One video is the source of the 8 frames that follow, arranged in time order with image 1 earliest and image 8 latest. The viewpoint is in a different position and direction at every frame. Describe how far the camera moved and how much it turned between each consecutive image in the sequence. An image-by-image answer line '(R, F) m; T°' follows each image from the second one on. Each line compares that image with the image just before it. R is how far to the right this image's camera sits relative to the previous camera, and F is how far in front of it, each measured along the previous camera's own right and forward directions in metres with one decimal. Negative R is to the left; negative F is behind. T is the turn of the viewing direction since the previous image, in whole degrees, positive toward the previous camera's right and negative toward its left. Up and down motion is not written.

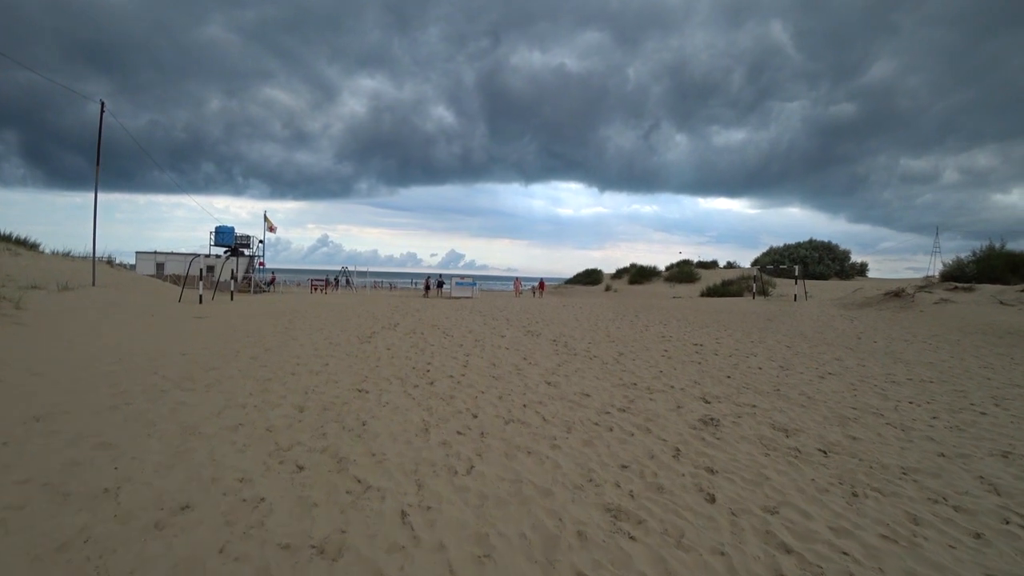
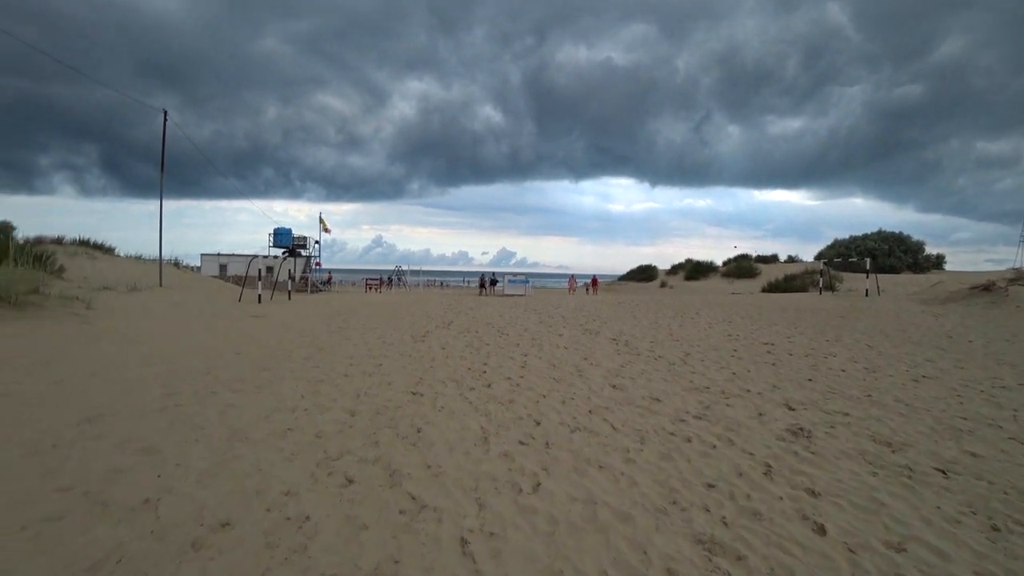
(-0.1, +0.5) m; -5°
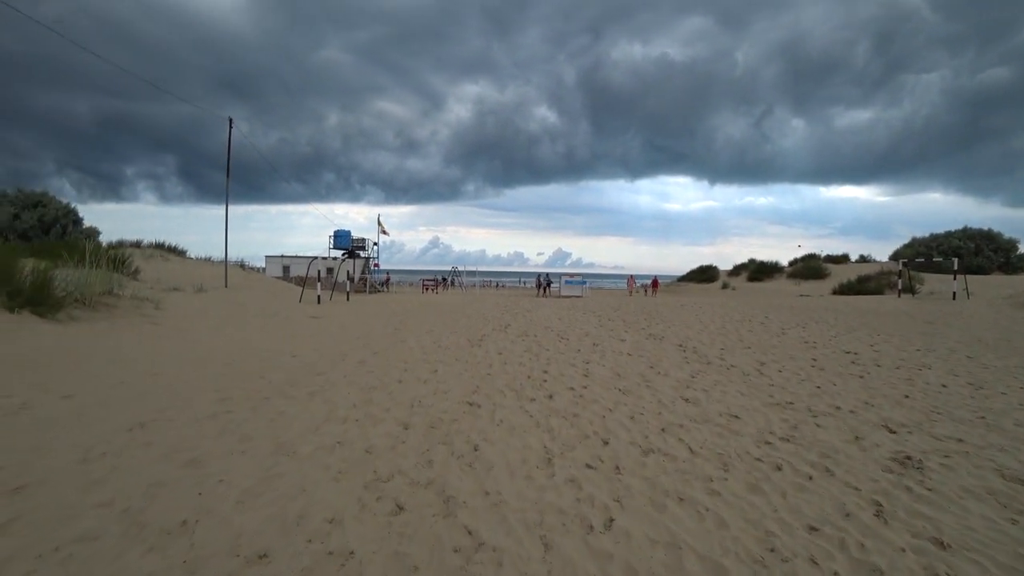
(-0.1, +0.4) m; -5°
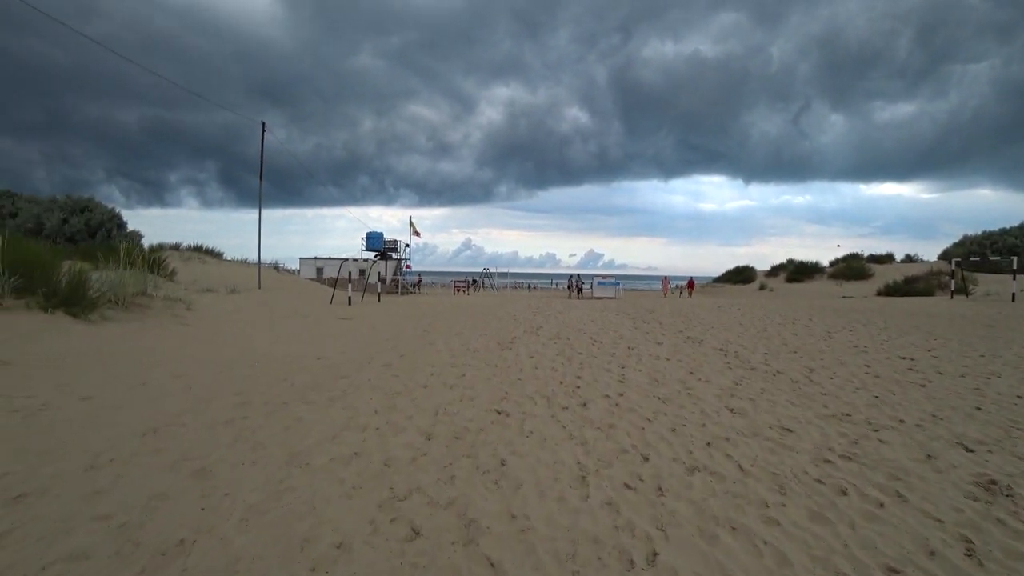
(0.0, +0.4) m; -3°
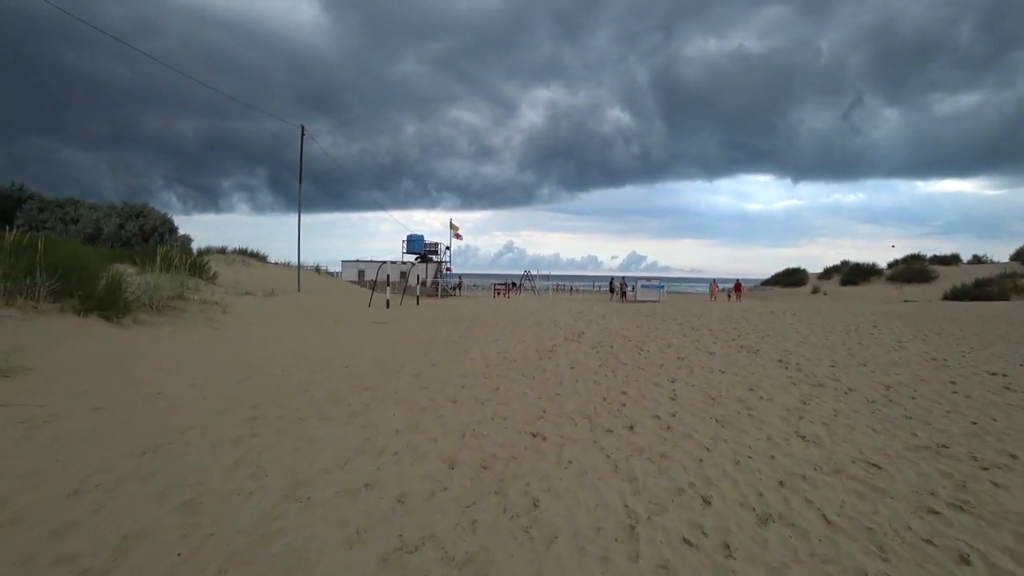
(0.0, +0.6) m; -4°
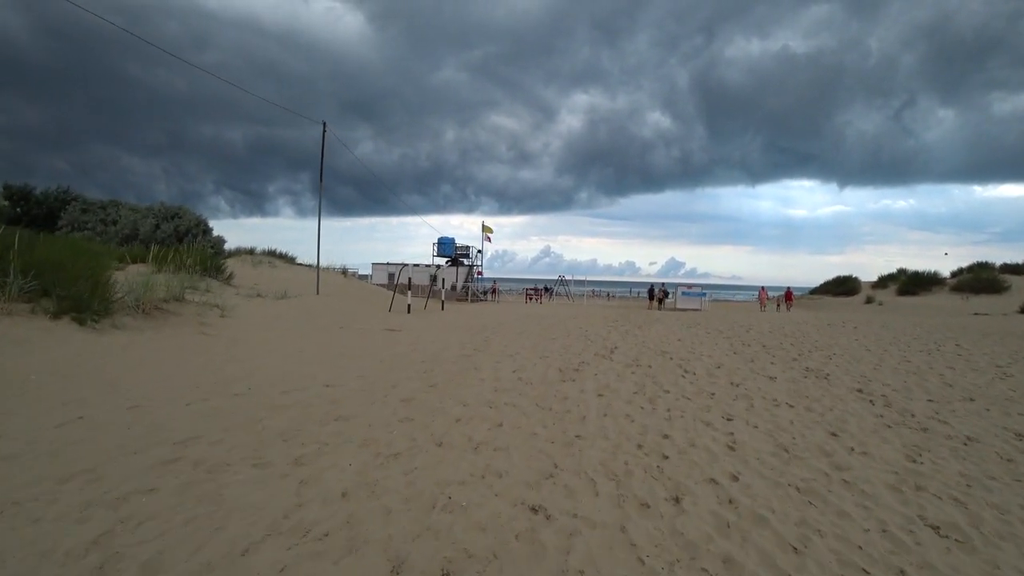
(+0.3, +1.5) m; -4°
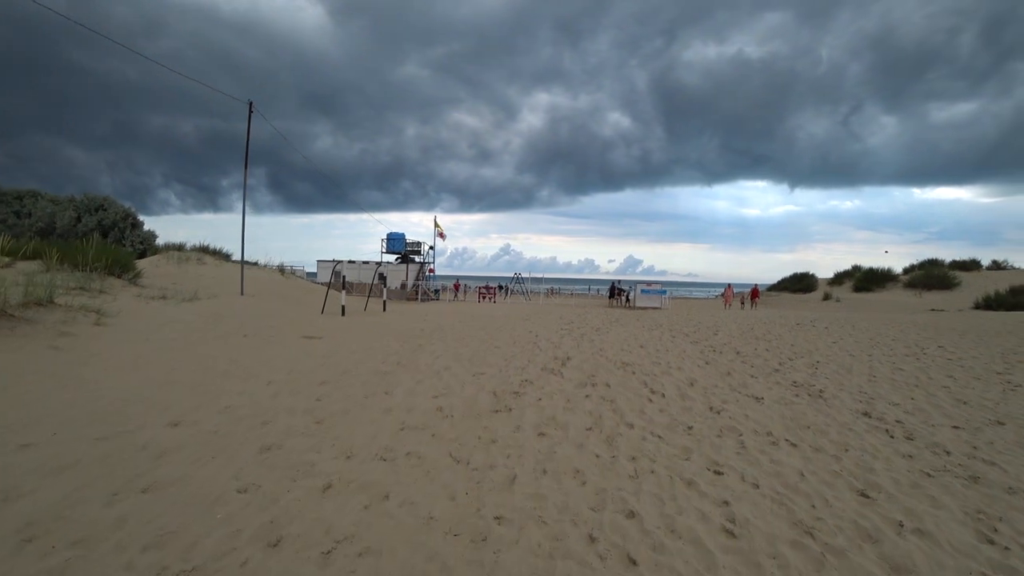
(+0.4, +1.8) m; +4°
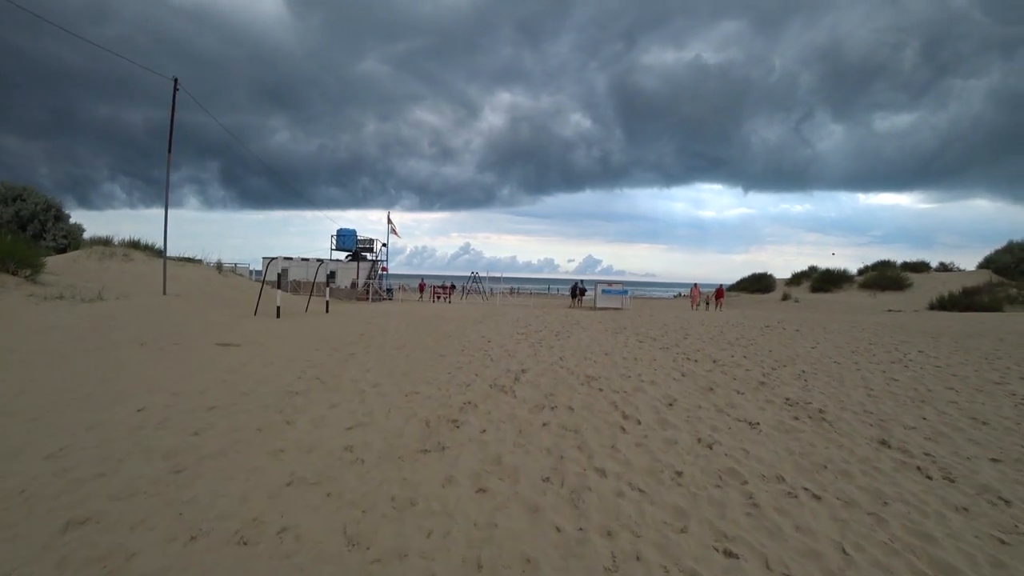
(+0.2, +1.3) m; +4°
